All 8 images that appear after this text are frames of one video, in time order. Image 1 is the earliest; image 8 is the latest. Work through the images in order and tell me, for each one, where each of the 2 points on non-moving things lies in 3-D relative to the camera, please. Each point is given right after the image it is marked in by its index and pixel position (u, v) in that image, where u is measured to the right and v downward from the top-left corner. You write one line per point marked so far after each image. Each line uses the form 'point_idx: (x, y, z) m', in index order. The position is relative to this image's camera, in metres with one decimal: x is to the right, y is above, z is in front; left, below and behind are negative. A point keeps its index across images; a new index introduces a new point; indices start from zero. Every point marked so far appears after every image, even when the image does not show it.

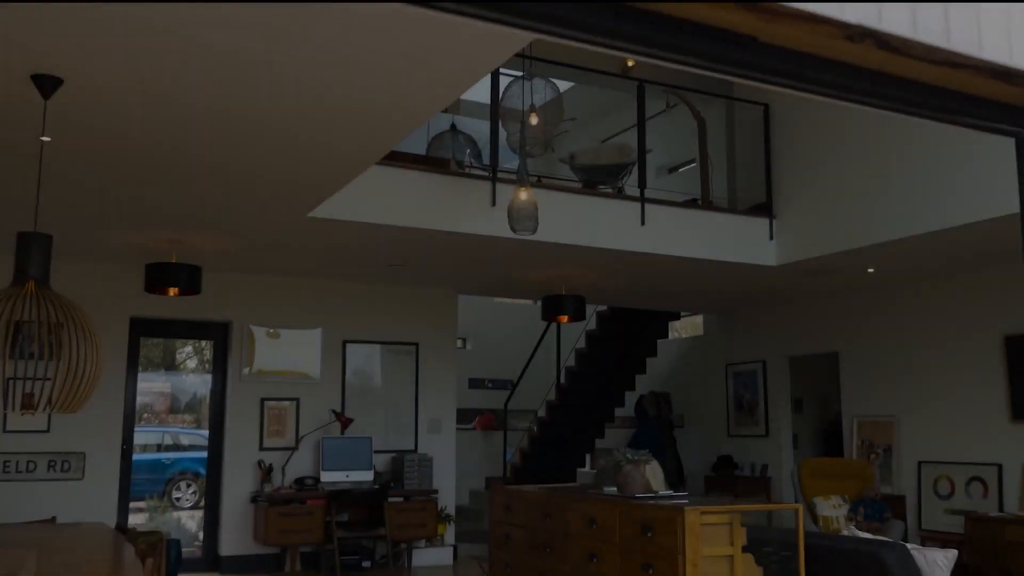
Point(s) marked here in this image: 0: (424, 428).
0: (-0.7, -1.1, +7.5) m
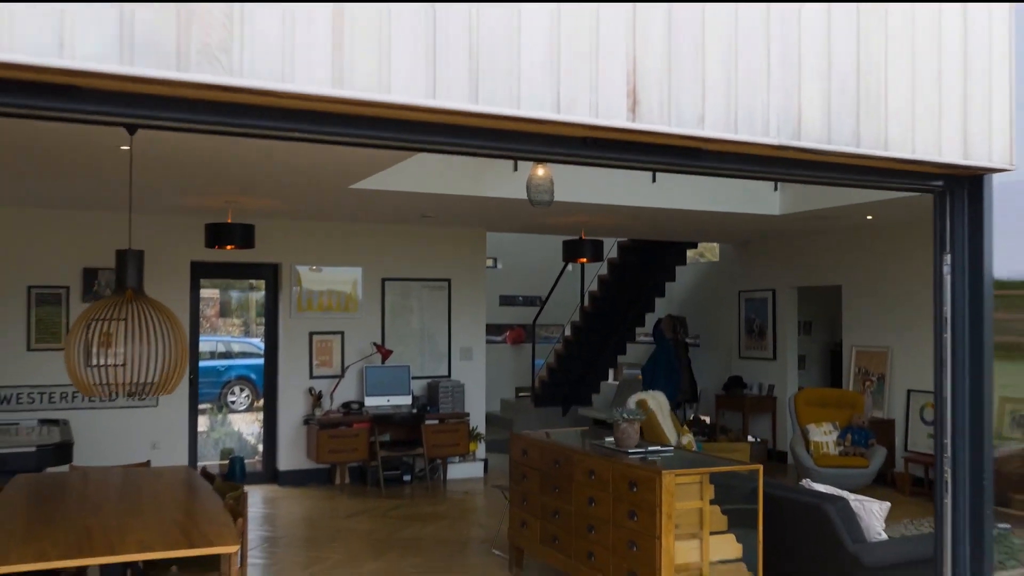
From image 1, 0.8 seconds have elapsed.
0: (-0.5, -0.6, +8.3) m
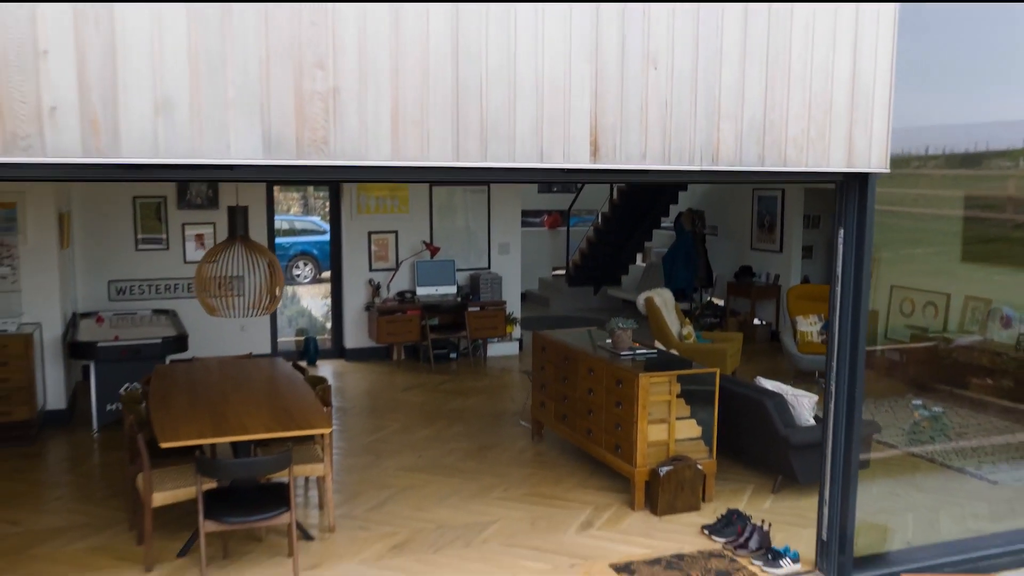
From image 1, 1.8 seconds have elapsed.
0: (-0.2, +0.4, +9.5) m
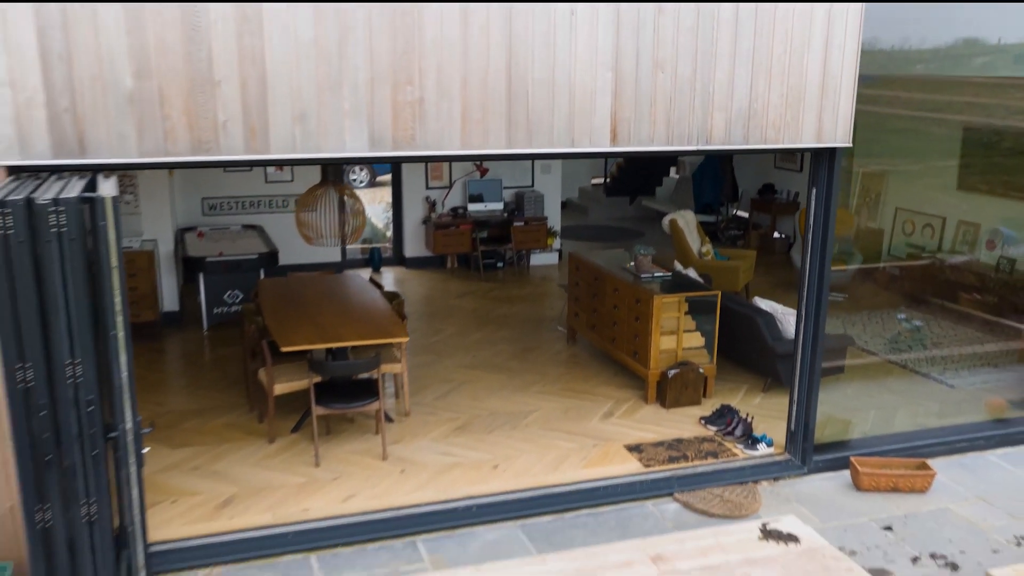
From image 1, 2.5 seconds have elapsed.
0: (+0.3, +1.3, +10.5) m
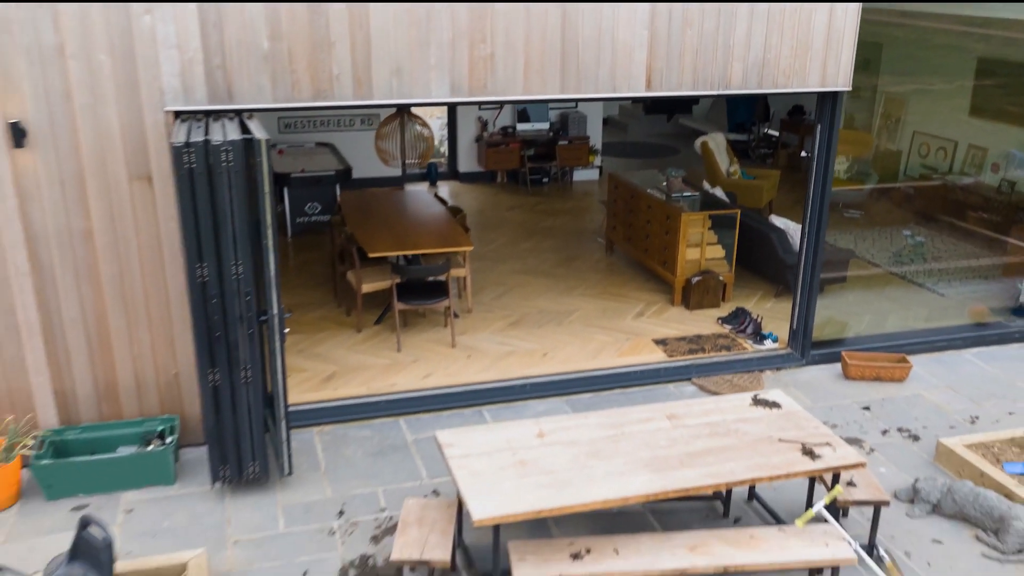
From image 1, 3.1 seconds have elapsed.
0: (+0.9, +2.4, +11.4) m
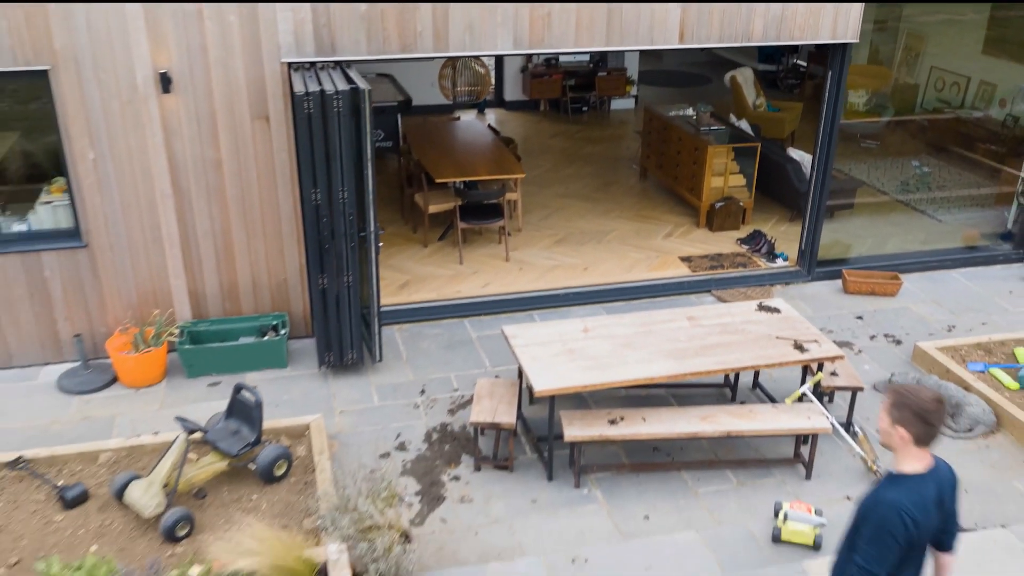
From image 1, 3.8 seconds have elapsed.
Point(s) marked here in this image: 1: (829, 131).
0: (+1.4, +3.5, +12.1) m
1: (+2.4, +1.2, +7.0) m
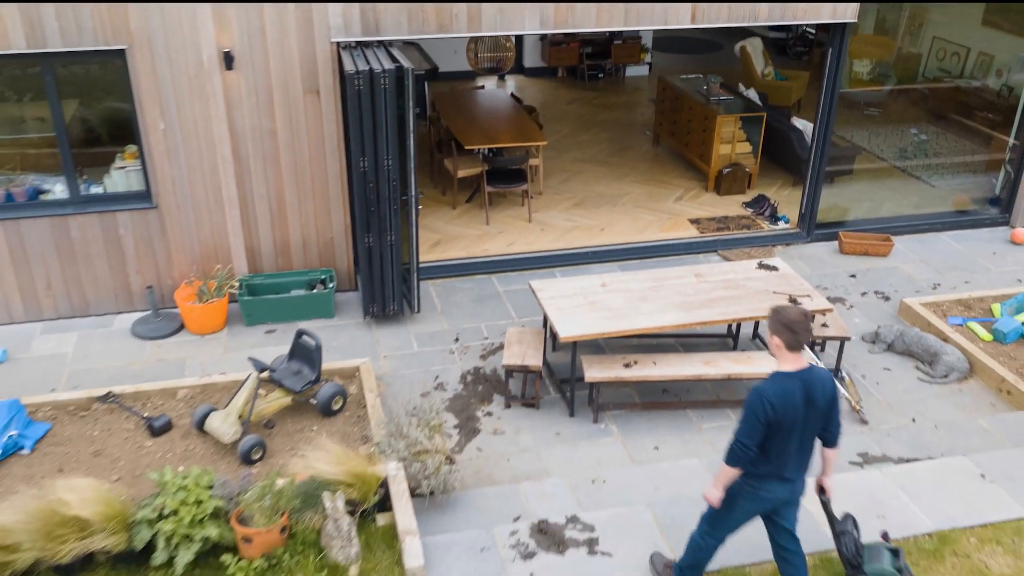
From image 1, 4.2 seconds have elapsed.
0: (+1.7, +4.0, +12.6) m
1: (+2.6, +1.5, +7.6) m
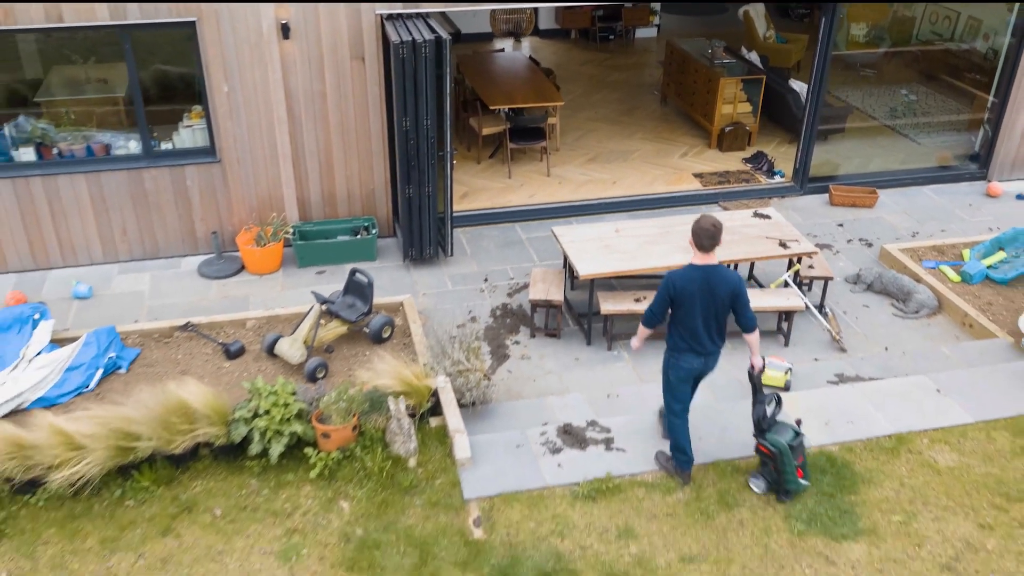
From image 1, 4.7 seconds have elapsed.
0: (+1.9, +4.7, +13.3) m
1: (+2.8, +2.0, +8.4) m
